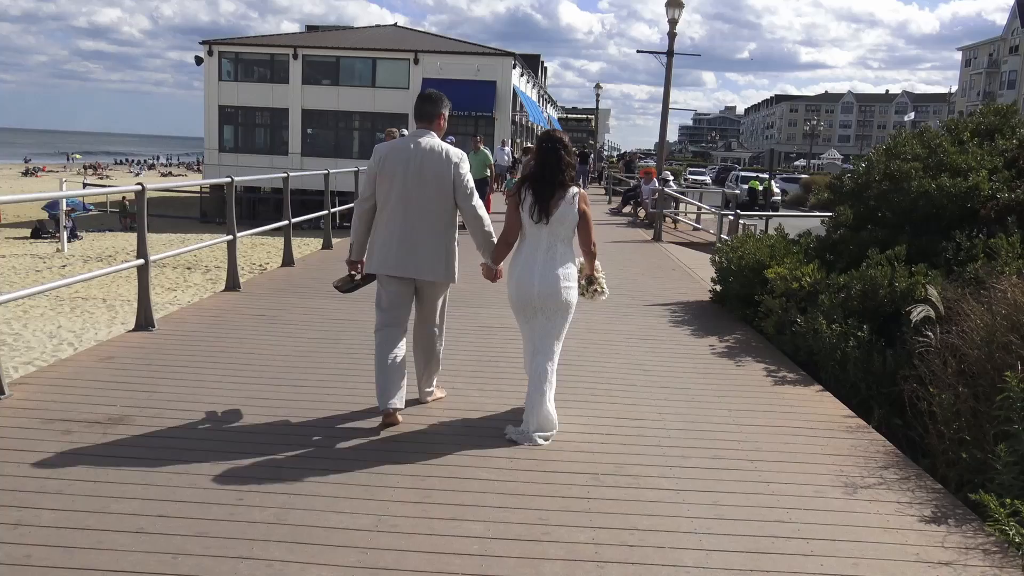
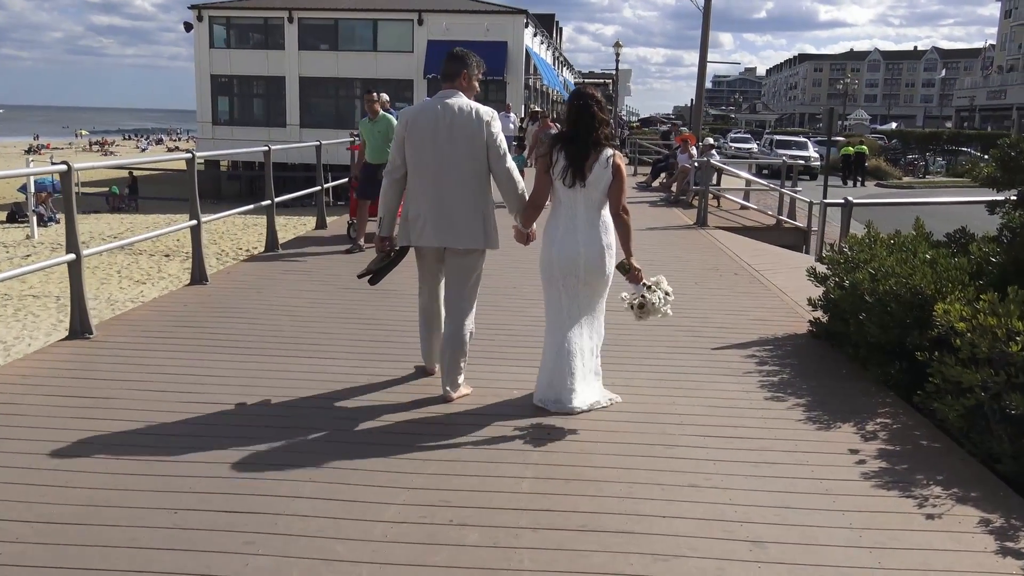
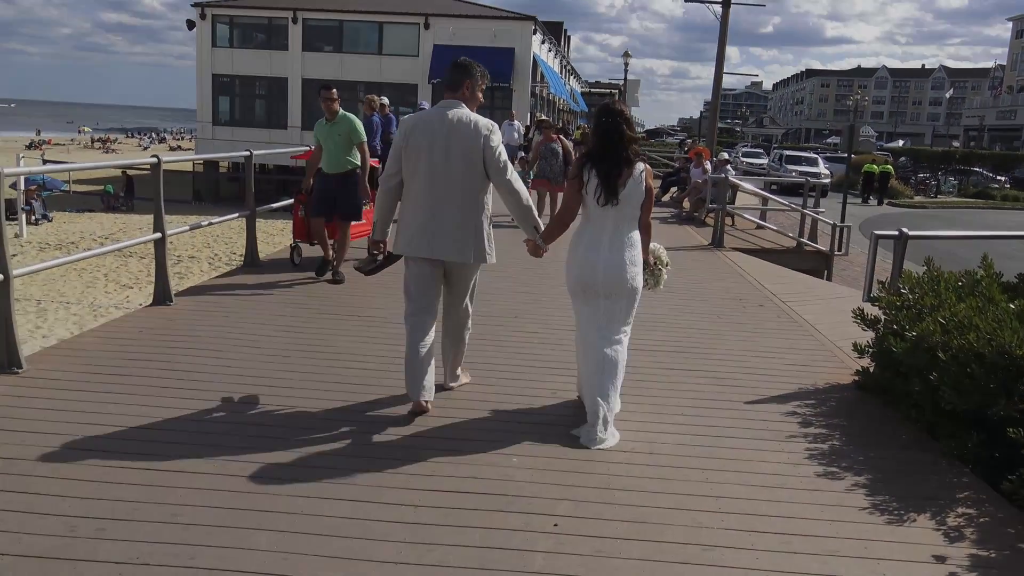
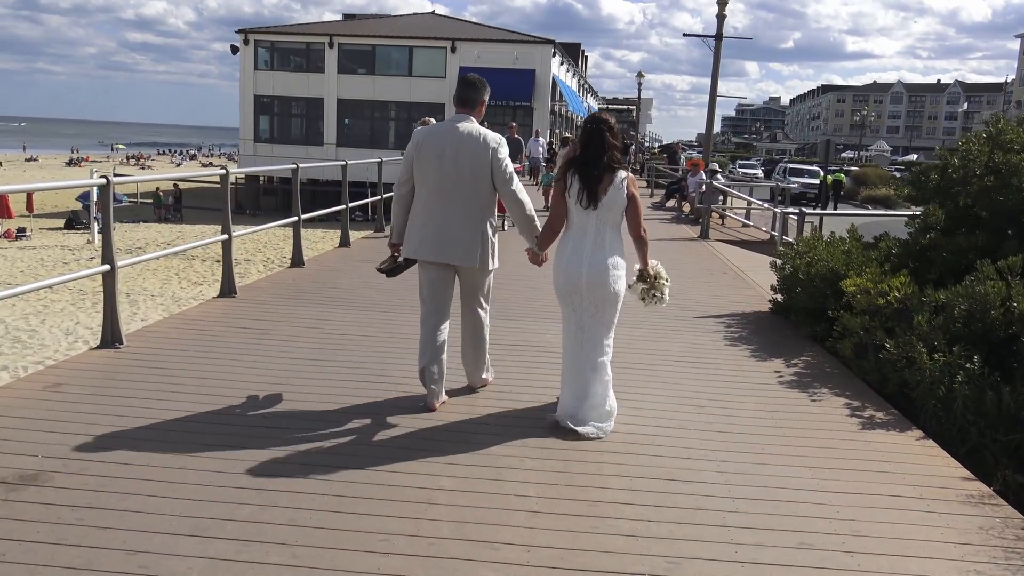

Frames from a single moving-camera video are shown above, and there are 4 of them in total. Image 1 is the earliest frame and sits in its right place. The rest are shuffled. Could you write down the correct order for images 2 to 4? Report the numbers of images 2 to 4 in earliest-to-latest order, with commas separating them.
4, 2, 3
